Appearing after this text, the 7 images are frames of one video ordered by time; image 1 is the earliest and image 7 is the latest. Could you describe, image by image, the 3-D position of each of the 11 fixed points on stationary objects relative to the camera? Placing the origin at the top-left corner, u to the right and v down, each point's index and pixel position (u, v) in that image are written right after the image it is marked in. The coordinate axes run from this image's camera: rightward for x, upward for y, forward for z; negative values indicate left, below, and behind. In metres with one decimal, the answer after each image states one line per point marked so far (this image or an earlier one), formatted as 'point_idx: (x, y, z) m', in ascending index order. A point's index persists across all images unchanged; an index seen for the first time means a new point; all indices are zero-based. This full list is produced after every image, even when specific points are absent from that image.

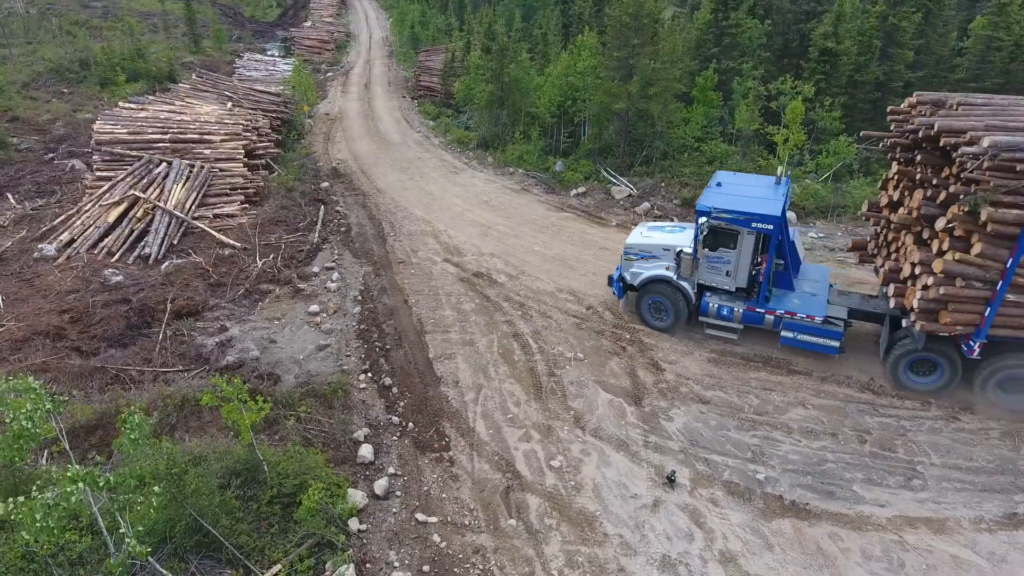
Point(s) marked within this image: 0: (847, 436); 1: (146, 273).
0: (+5.0, -2.2, +8.0) m
1: (-8.4, +0.3, +12.2) m
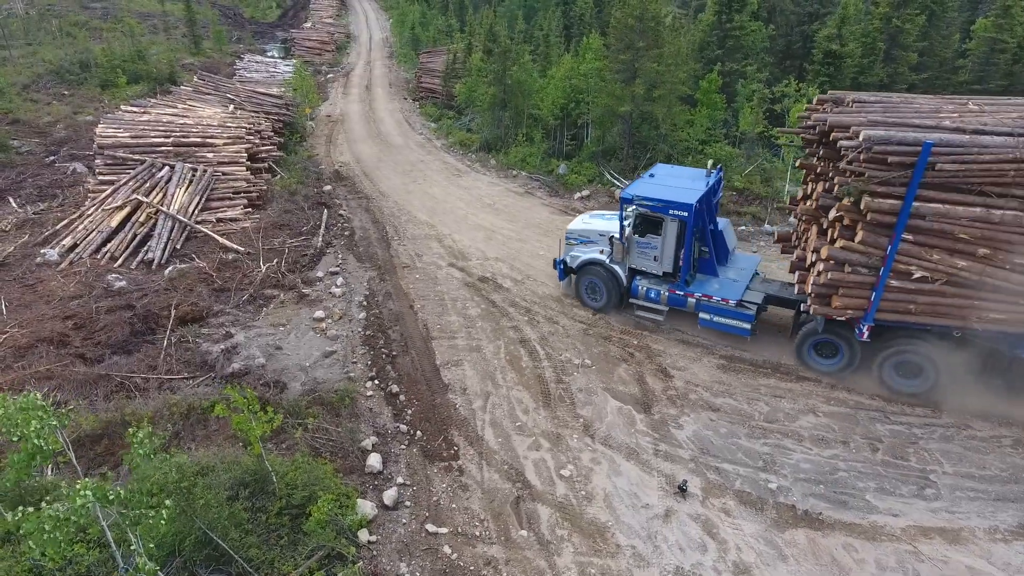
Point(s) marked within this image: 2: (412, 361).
0: (+5.2, -2.3, +7.9) m
1: (-8.3, +0.2, +12.1) m
2: (-1.8, -1.3, +9.6) m
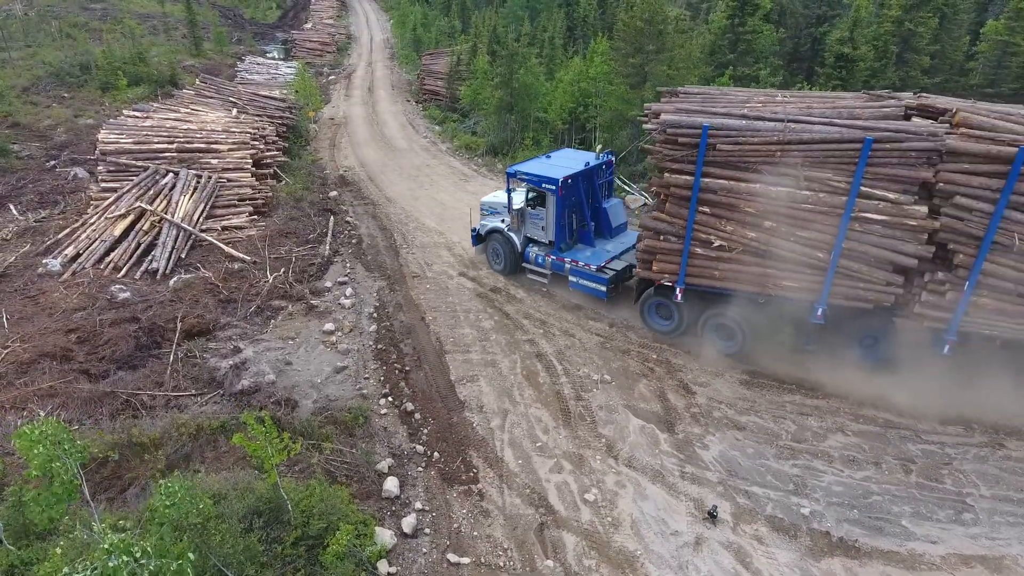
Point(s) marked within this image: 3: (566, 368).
0: (+5.5, -2.6, +7.7) m
1: (-8.0, 0.0, +11.8) m
2: (-1.5, -1.6, +9.3) m
3: (+1.0, -1.4, +9.5) m
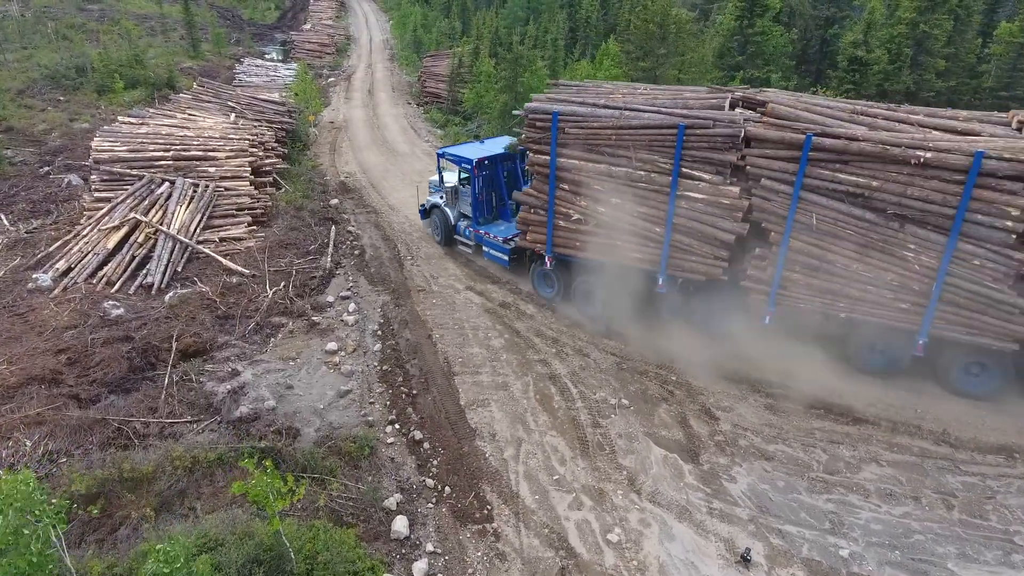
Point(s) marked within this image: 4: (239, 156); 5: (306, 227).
0: (+5.7, -2.9, +7.2) m
1: (-7.8, -0.4, +11.4) m
2: (-1.3, -1.9, +8.9) m
3: (+1.2, -1.8, +9.0) m
4: (-8.1, +3.9, +15.7) m
5: (-5.8, +1.7, +14.9) m
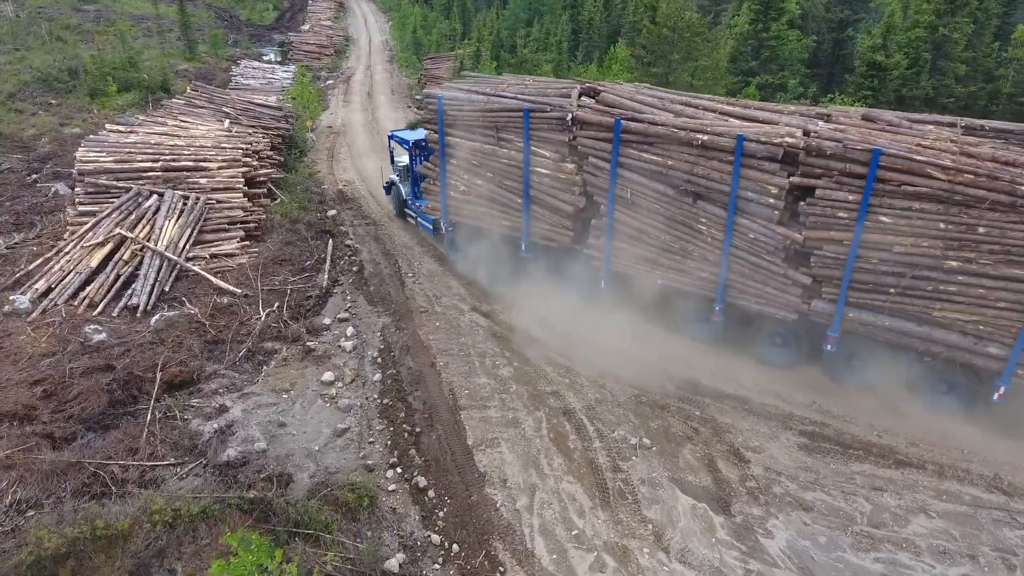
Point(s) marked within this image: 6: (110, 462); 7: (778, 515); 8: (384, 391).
0: (+5.9, -3.3, +6.5) m
1: (-7.6, -0.8, +10.6) m
2: (-1.1, -2.3, +8.2) m
3: (+1.4, -2.2, +8.3) m
4: (-7.9, +3.4, +15.0) m
5: (-5.6, +1.3, +14.2) m
6: (-5.9, -2.5, +7.7) m
7: (+3.5, -3.0, +7.0) m
8: (-2.2, -1.8, +9.2) m
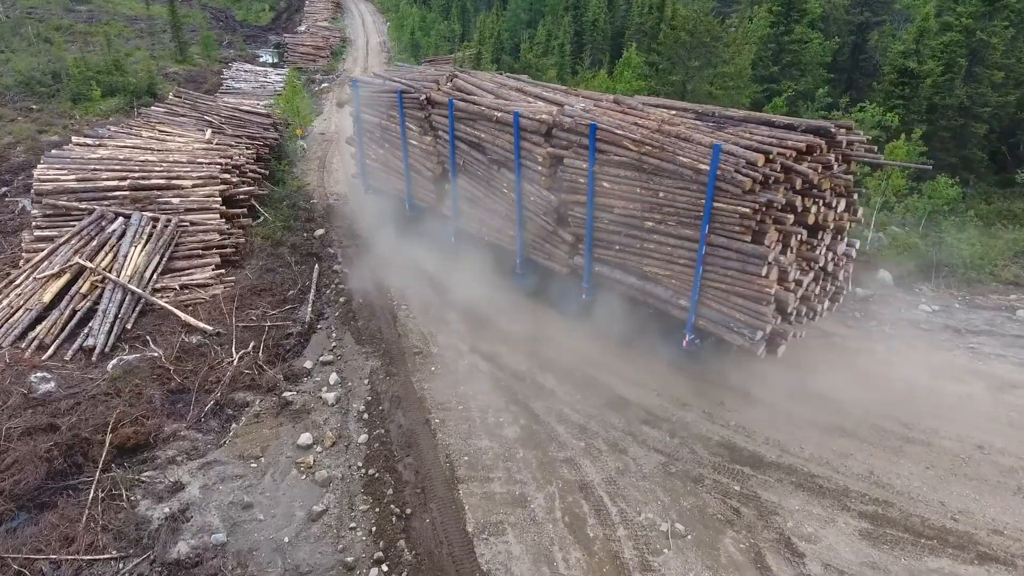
0: (+6.0, -4.1, +5.3) m
1: (-7.5, -1.6, +9.4) m
2: (-1.0, -3.1, +6.9) m
3: (+1.5, -2.9, +7.0) m
4: (-7.8, +2.7, +13.7) m
5: (-5.5, +0.5, +12.9) m
6: (-5.8, -3.3, +6.4) m
7: (+3.6, -3.7, +5.8) m
8: (-2.1, -2.5, +7.9) m
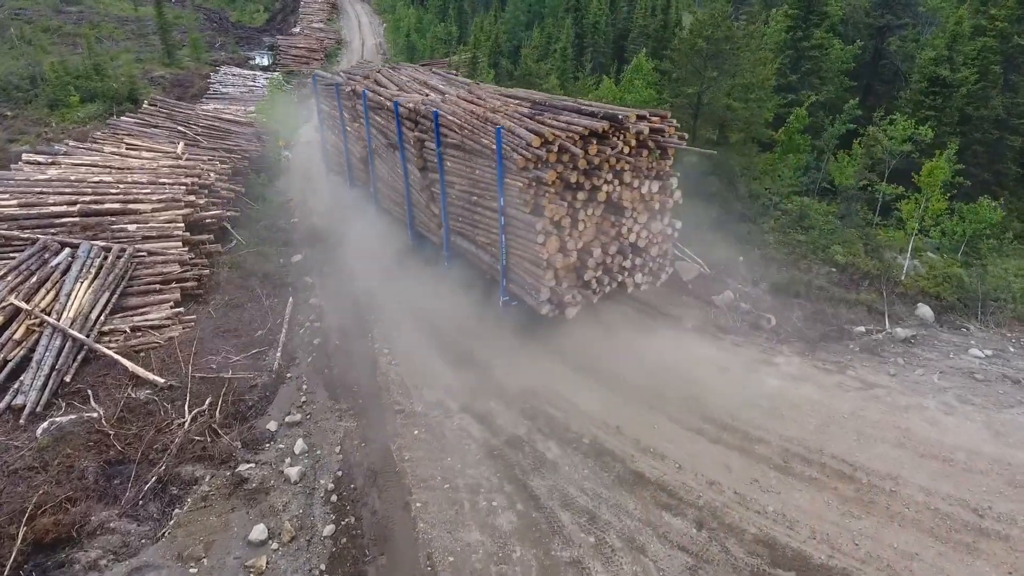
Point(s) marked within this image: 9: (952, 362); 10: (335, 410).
0: (+5.9, -4.9, +3.9) m
1: (-7.5, -2.4, +8.0) m
2: (-1.1, -3.9, +5.5) m
3: (+1.4, -3.7, +5.7) m
4: (-7.9, +1.9, +12.3) m
5: (-5.6, -0.3, +11.5) m
6: (-5.8, -4.1, +5.1) m
7: (+3.6, -4.5, +4.4) m
8: (-2.2, -3.3, +6.6) m
9: (+8.2, -1.4, +9.9) m
10: (-2.9, -2.0, +8.9) m
